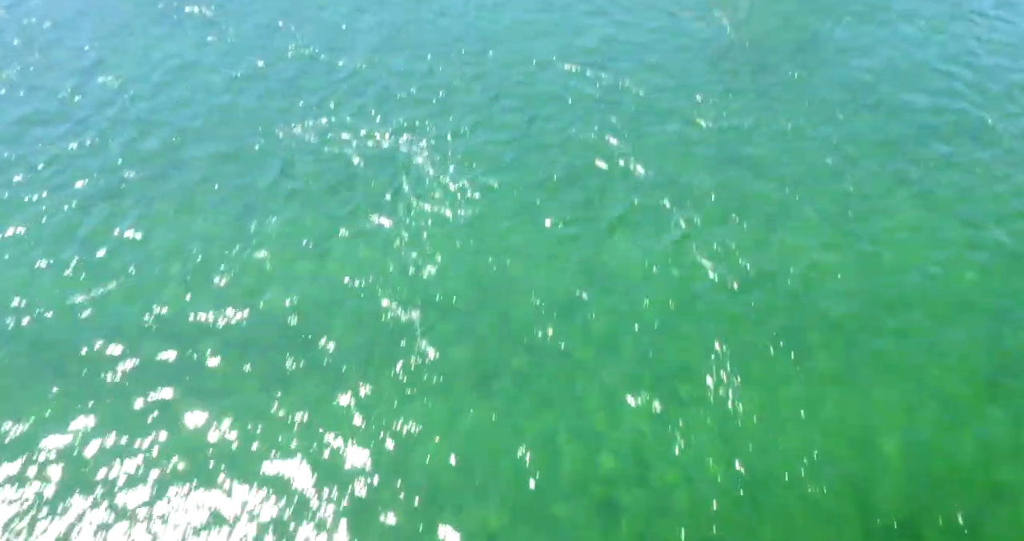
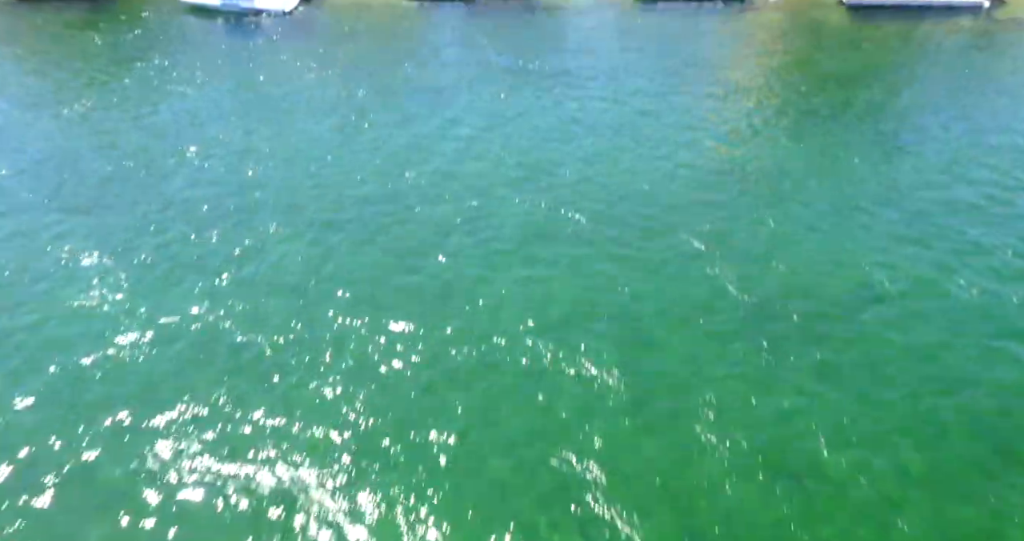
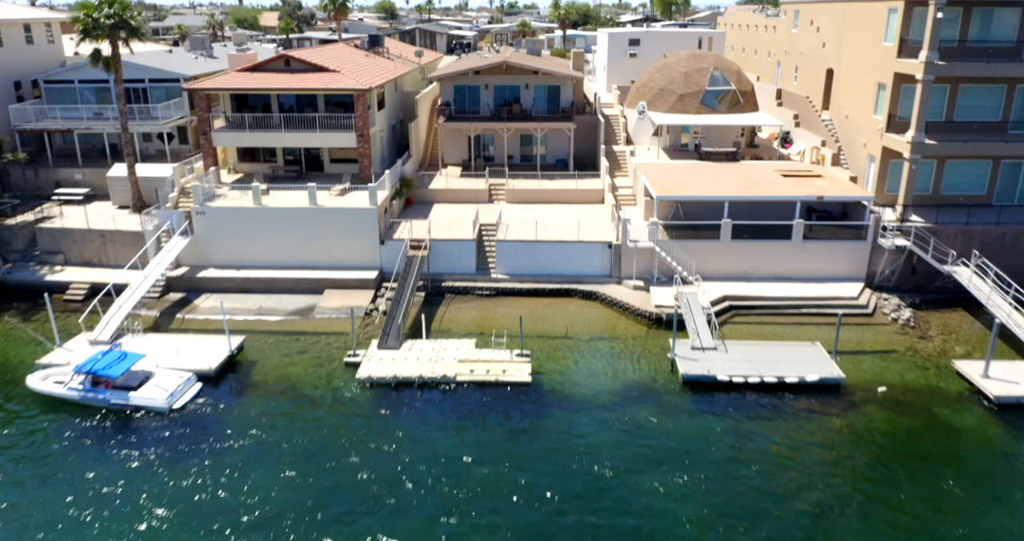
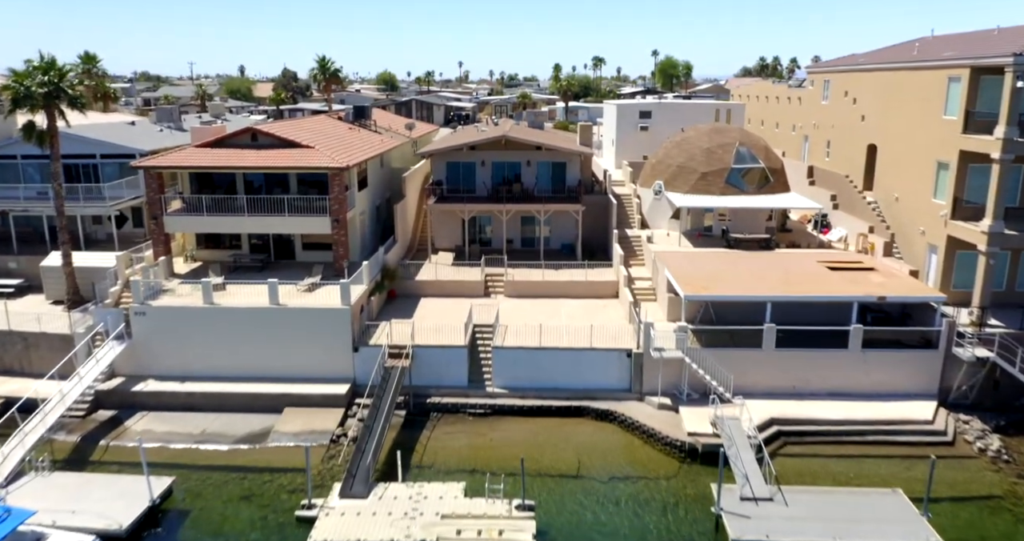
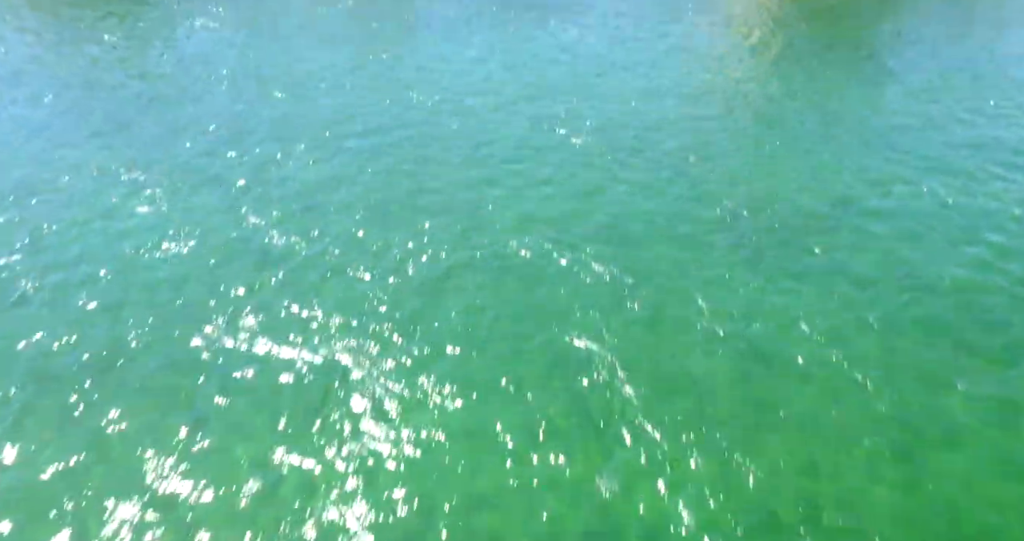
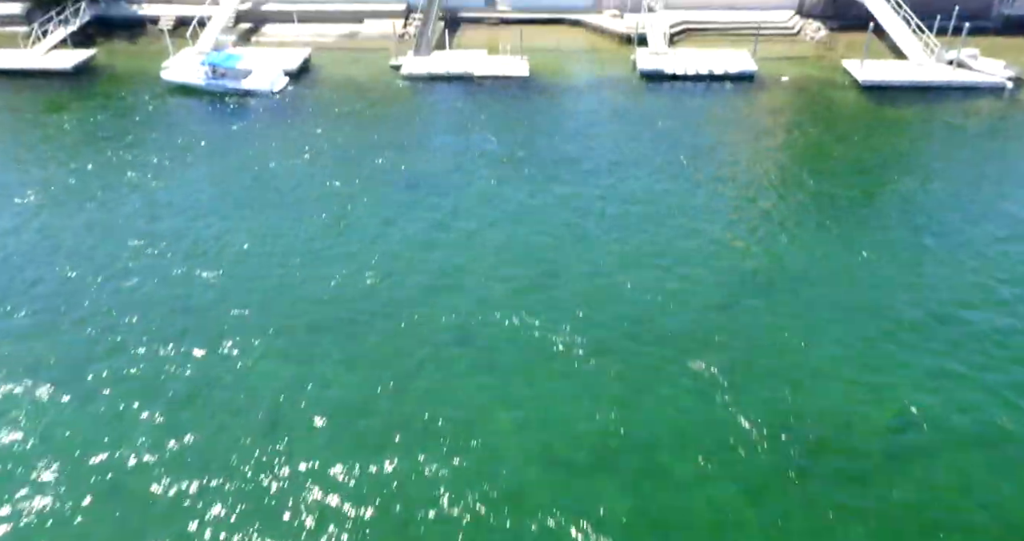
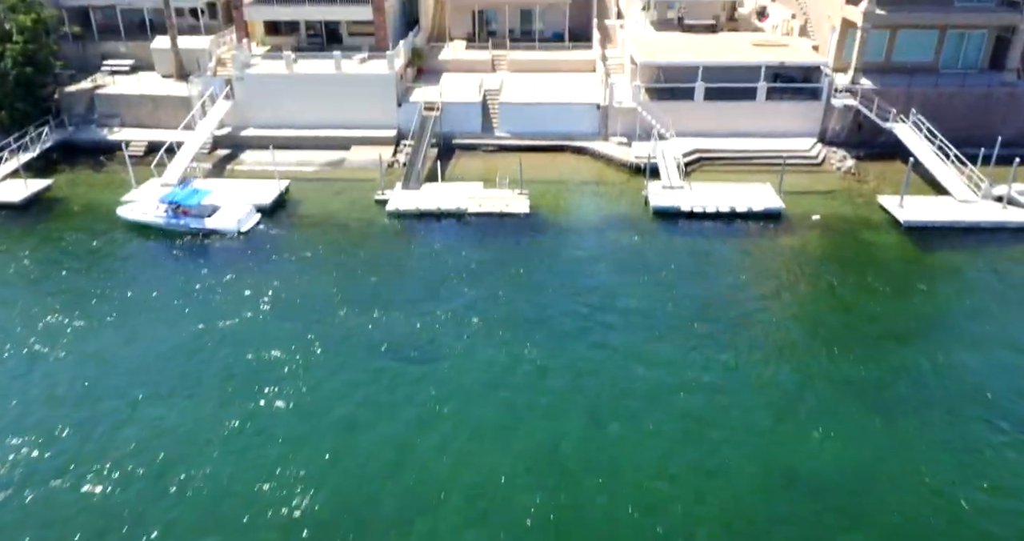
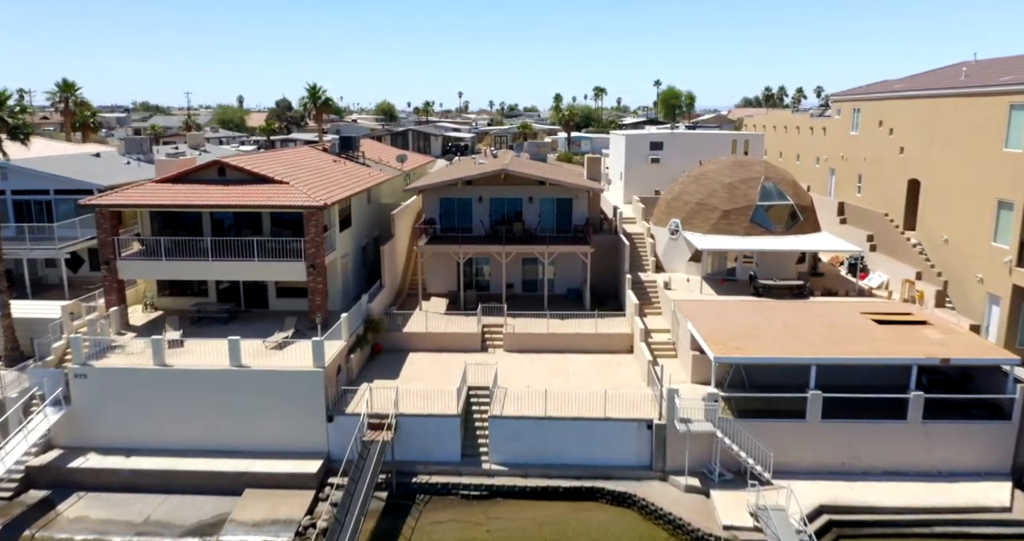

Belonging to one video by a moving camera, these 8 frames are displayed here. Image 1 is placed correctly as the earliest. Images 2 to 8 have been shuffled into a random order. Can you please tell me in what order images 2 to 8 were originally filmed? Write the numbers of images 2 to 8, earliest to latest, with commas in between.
5, 2, 6, 7, 3, 4, 8
